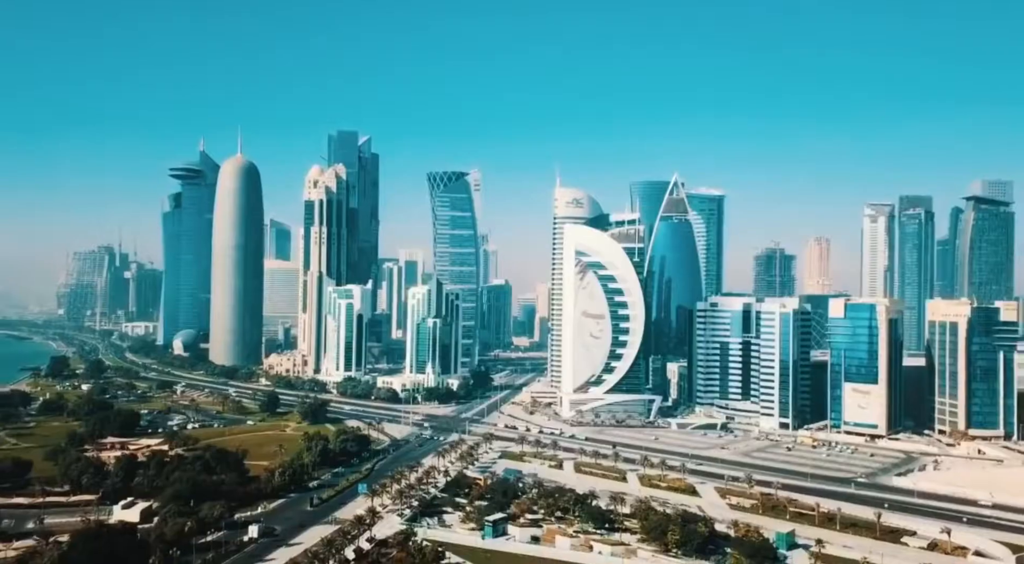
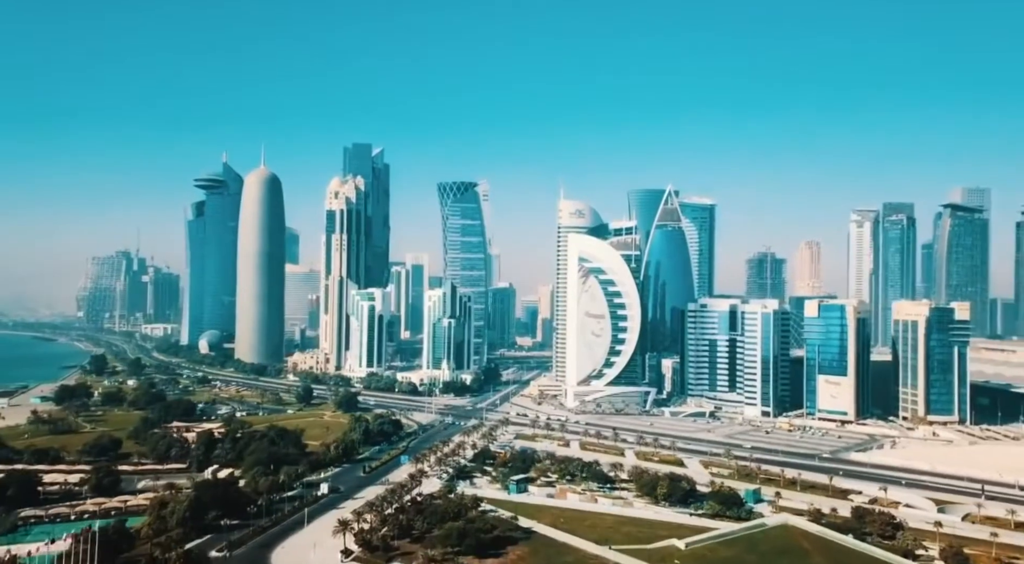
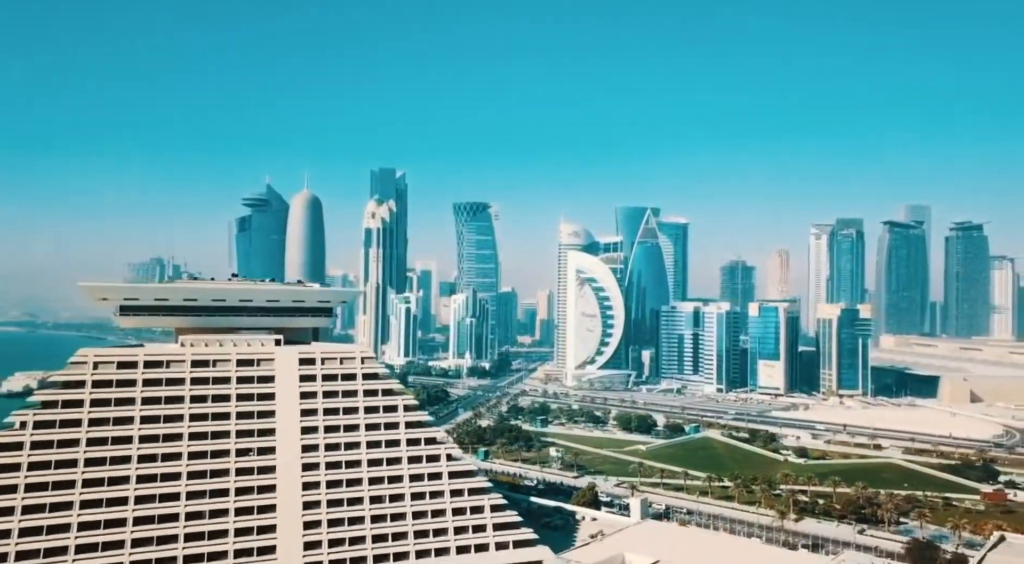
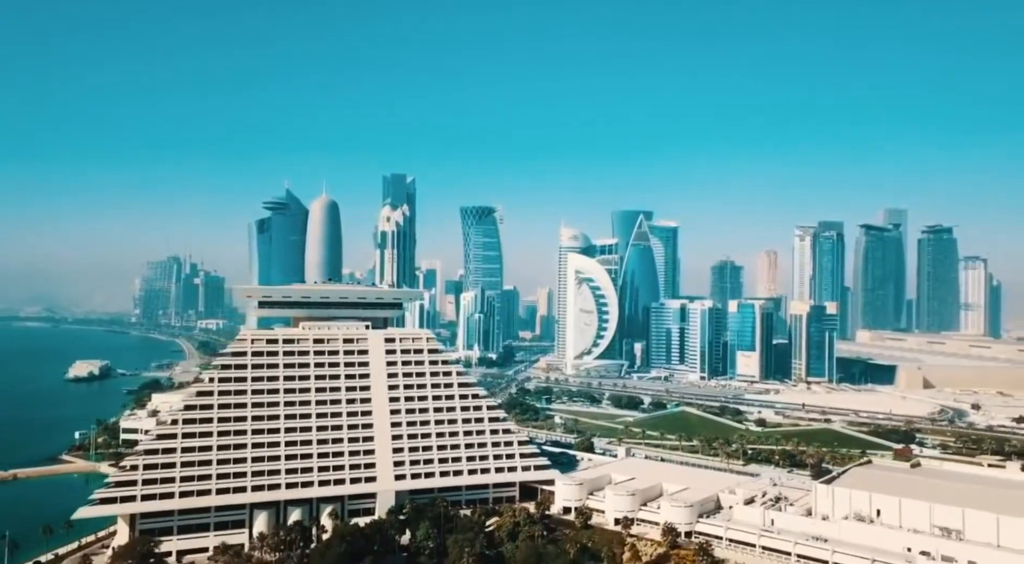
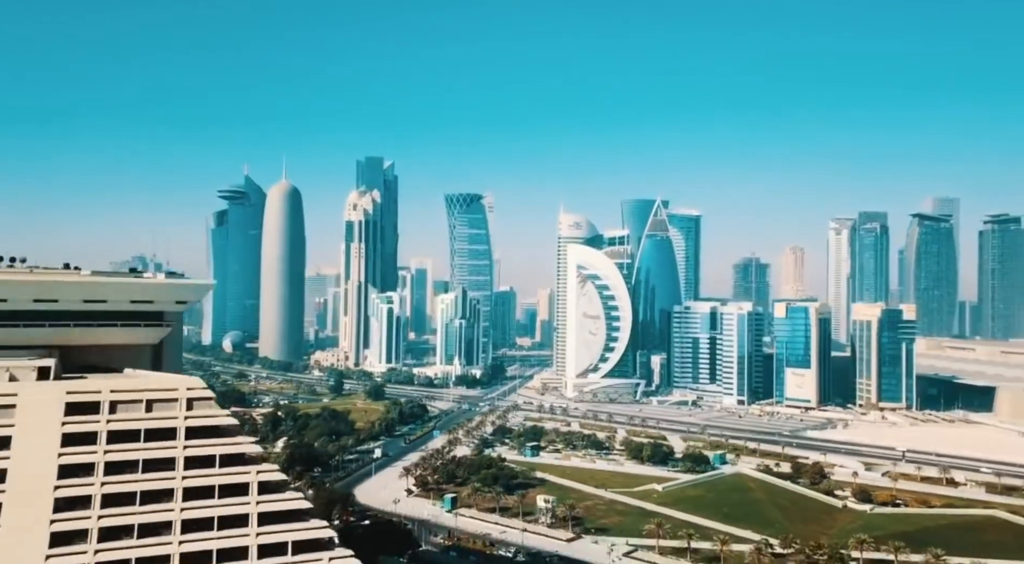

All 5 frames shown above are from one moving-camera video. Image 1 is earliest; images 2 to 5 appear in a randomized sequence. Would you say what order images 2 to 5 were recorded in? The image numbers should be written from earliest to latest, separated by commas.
2, 5, 3, 4
